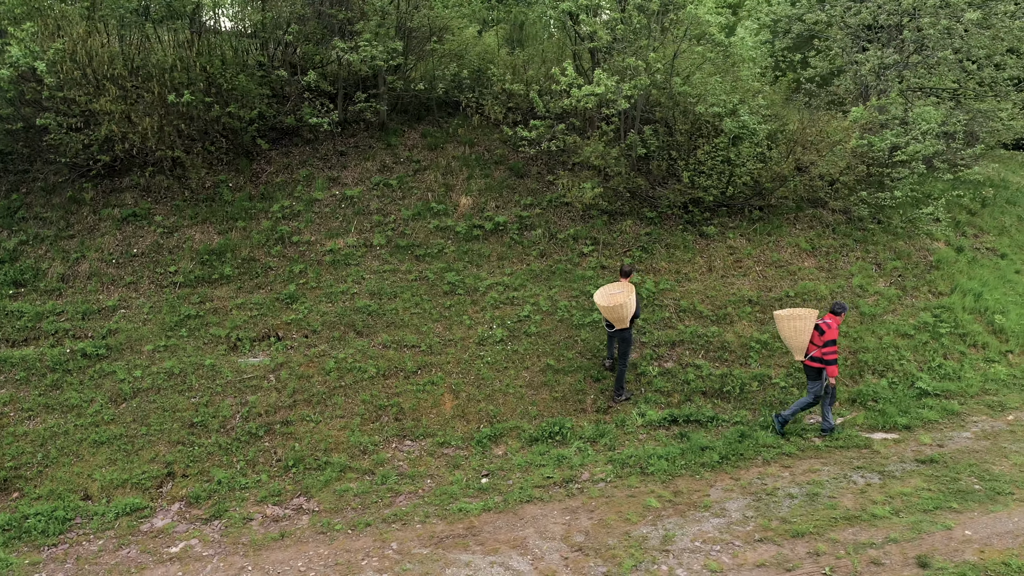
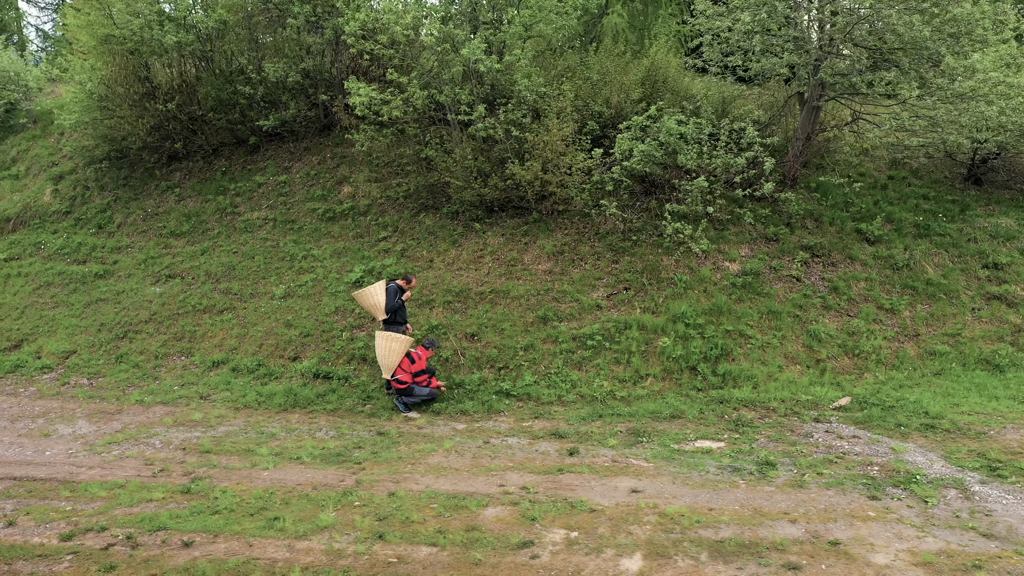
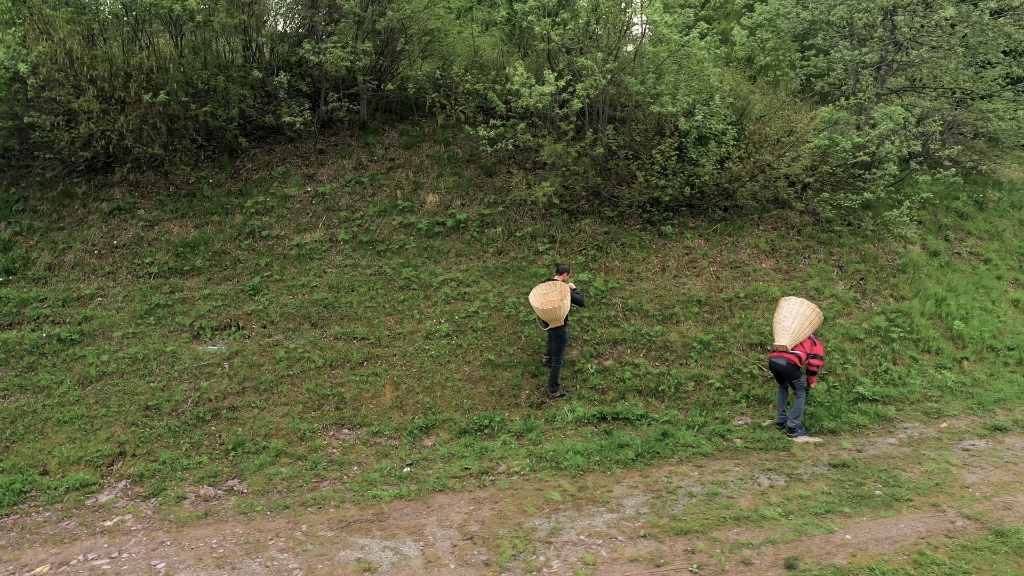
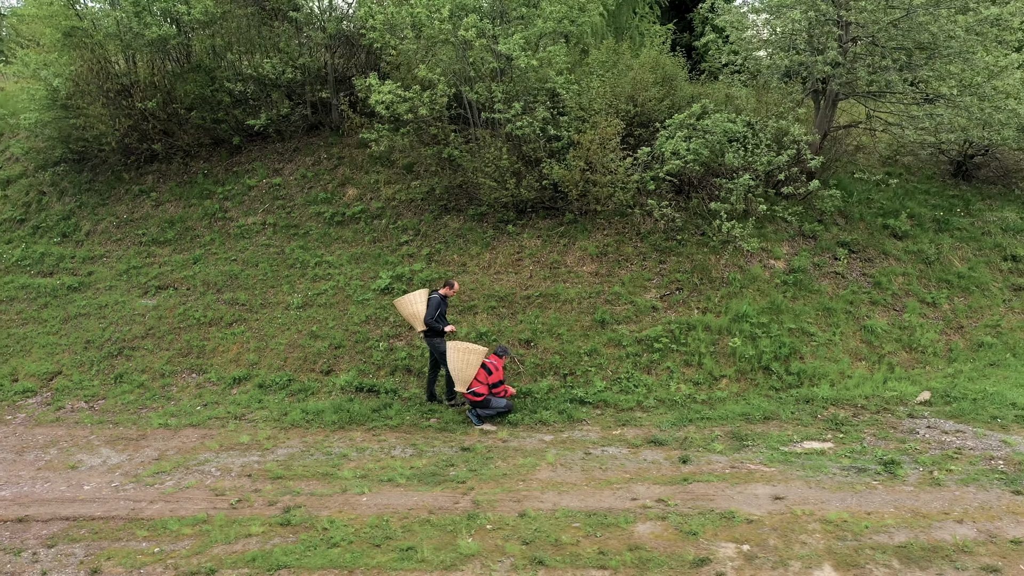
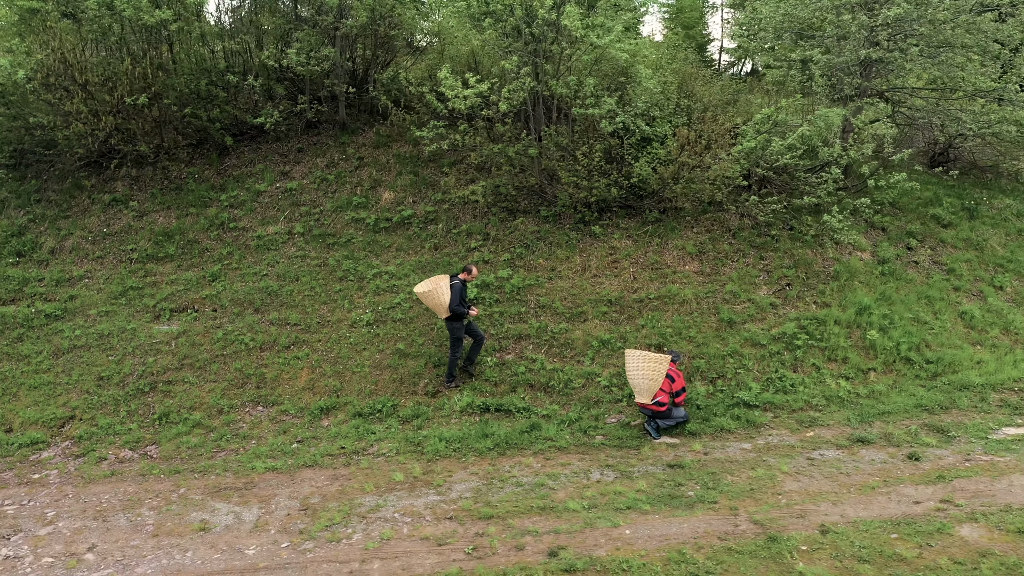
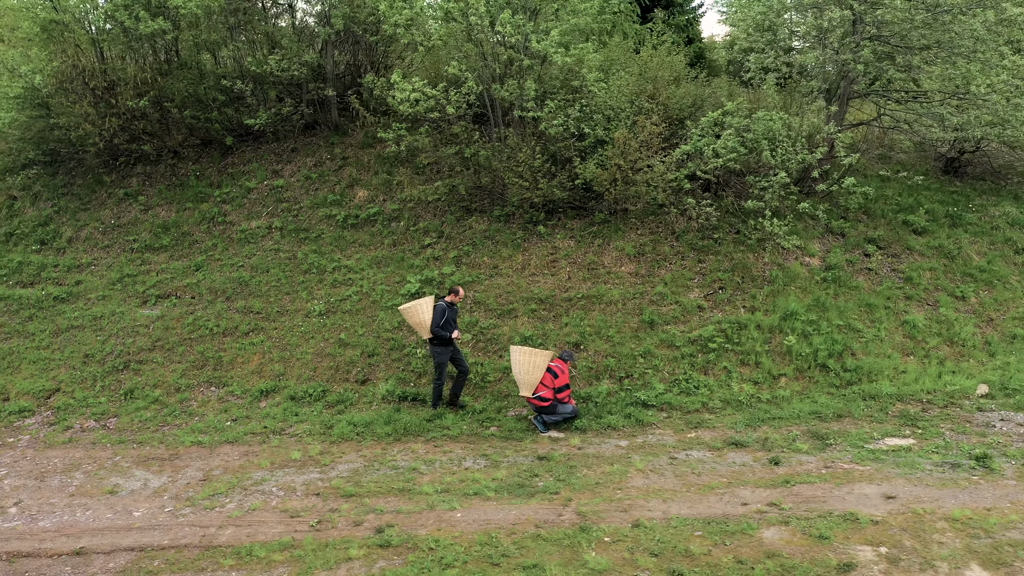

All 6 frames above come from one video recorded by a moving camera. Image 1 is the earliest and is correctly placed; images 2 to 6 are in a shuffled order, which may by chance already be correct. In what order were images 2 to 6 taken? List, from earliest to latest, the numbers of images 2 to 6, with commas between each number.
3, 5, 6, 4, 2
